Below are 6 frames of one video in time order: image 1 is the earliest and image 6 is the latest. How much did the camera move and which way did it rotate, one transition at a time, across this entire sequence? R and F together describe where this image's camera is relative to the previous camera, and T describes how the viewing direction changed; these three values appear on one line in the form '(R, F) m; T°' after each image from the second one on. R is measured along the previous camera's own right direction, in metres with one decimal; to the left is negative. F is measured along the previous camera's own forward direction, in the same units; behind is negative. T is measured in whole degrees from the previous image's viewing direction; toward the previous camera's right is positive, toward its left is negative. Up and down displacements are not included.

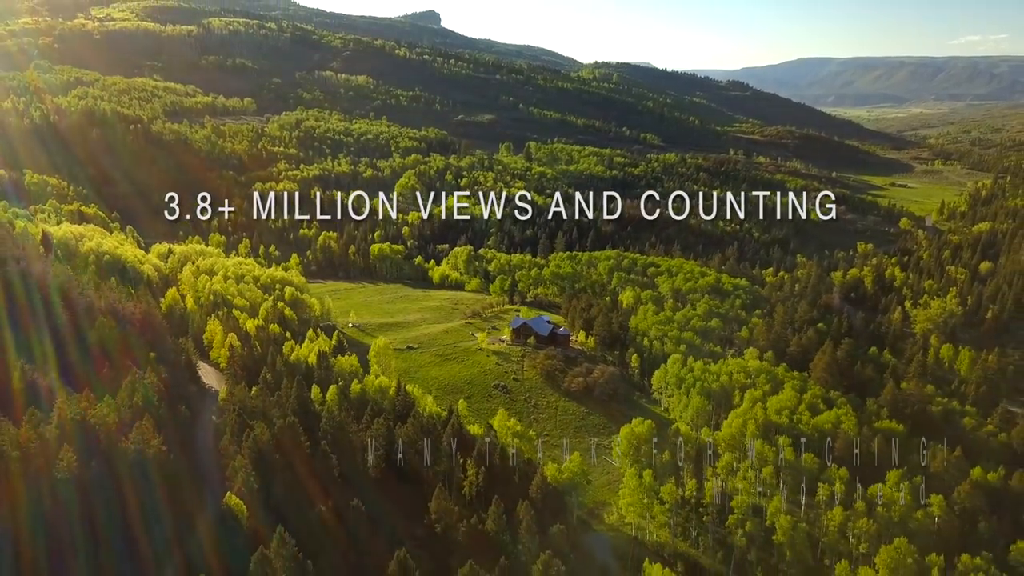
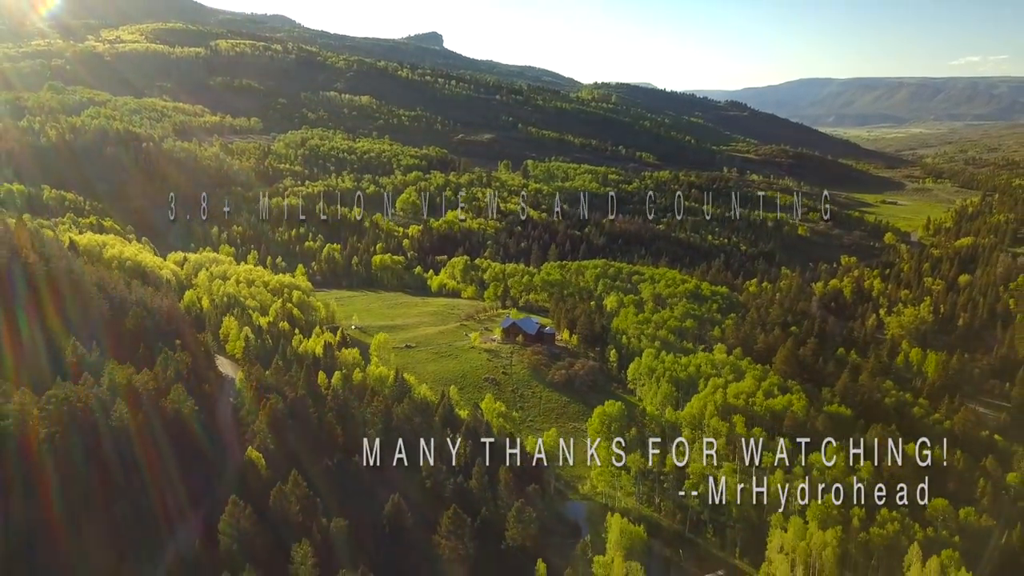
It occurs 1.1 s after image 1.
(+1.3, -5.8) m; 0°
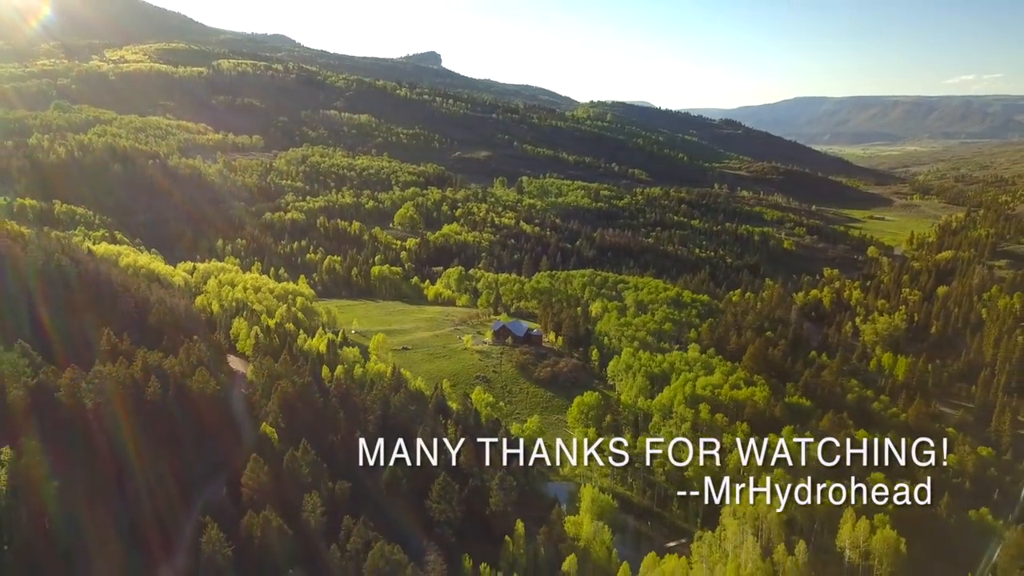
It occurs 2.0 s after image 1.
(+1.0, -5.3) m; 0°
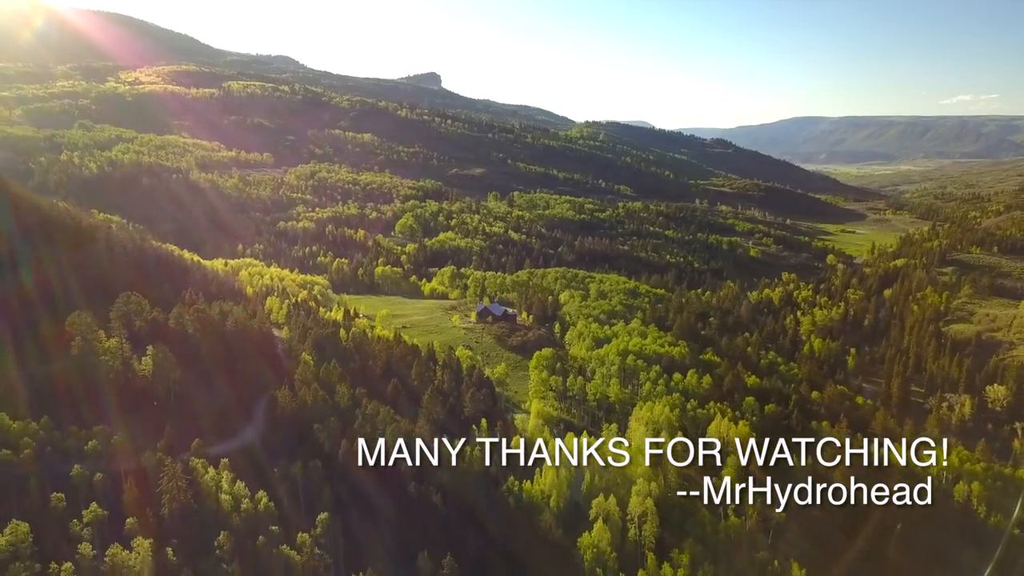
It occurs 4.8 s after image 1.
(+2.8, -17.5) m; 0°
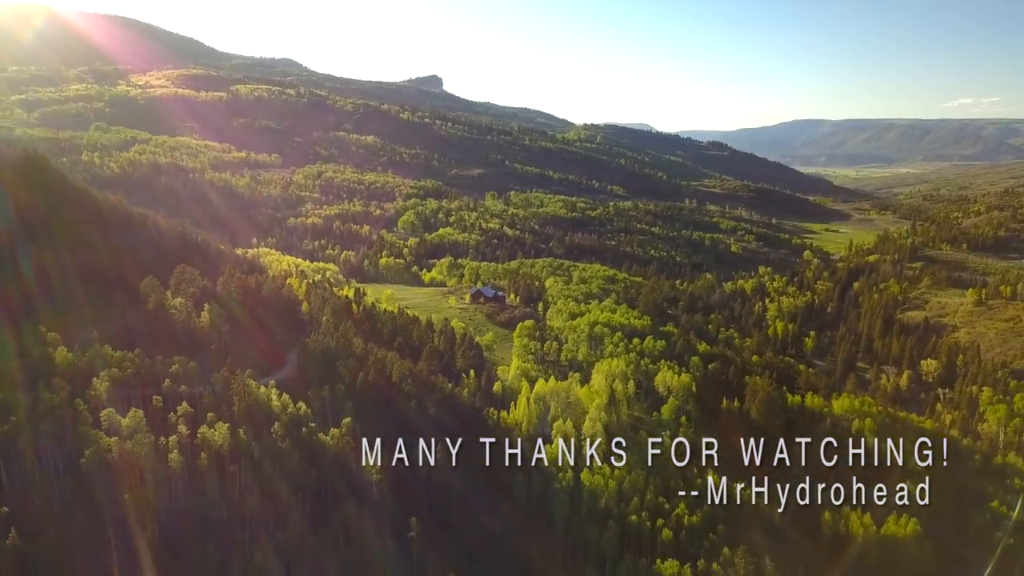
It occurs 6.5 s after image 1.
(+1.9, -12.8) m; 0°
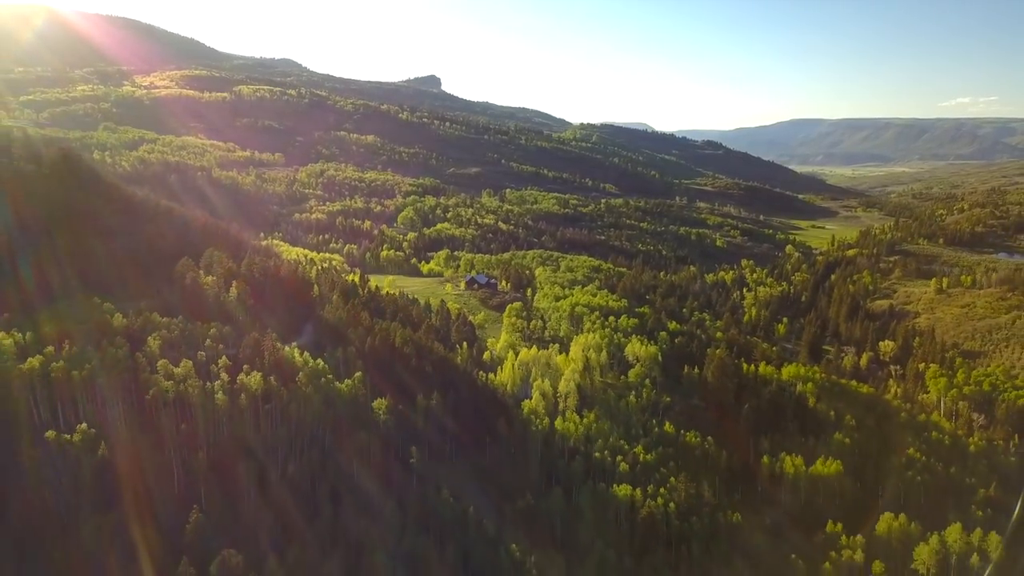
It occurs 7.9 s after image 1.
(+1.3, -9.6) m; 0°
